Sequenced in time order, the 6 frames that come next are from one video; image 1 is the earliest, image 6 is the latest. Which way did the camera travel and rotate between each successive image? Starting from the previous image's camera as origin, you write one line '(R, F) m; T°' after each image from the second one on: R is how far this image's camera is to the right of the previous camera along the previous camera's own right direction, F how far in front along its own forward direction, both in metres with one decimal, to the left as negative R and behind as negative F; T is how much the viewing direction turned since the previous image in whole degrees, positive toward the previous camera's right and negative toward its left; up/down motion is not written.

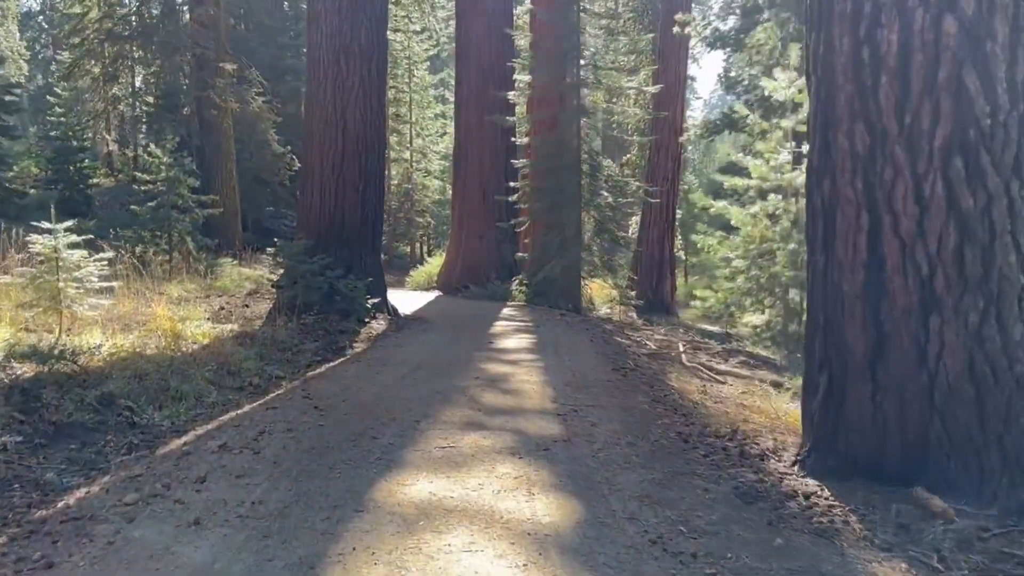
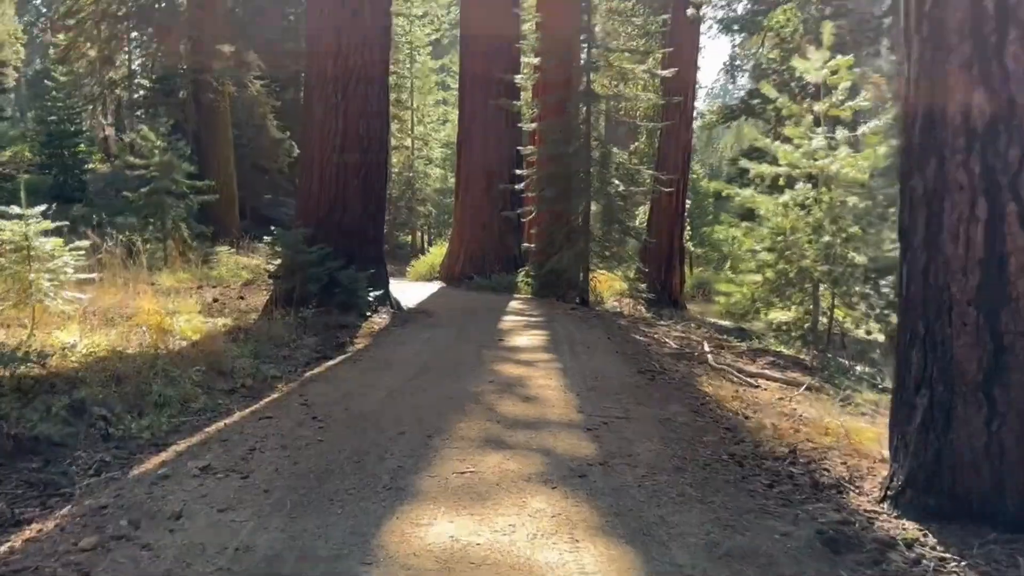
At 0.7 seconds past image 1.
(-0.1, +0.6) m; 0°
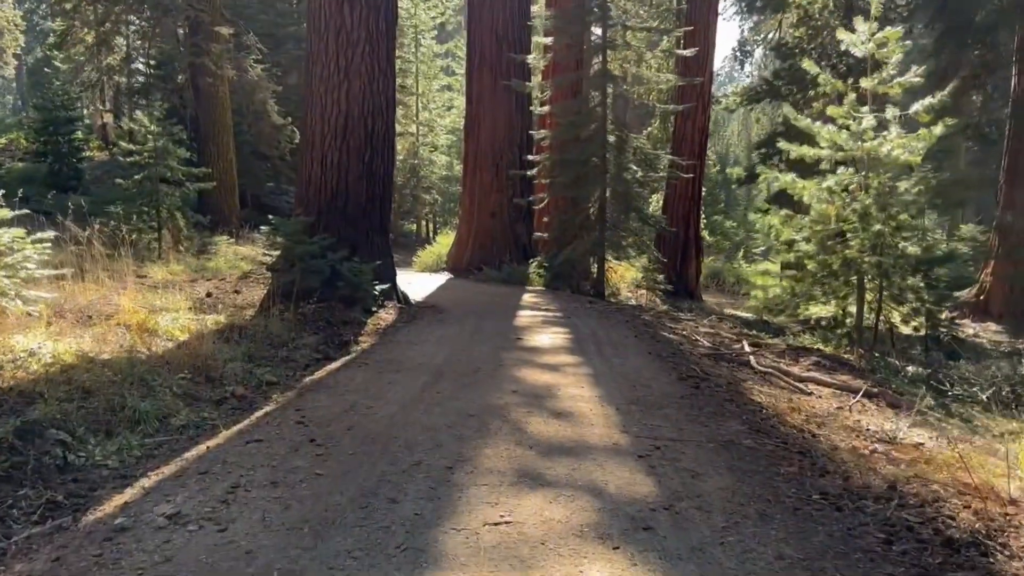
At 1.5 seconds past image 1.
(-0.1, +0.7) m; 0°
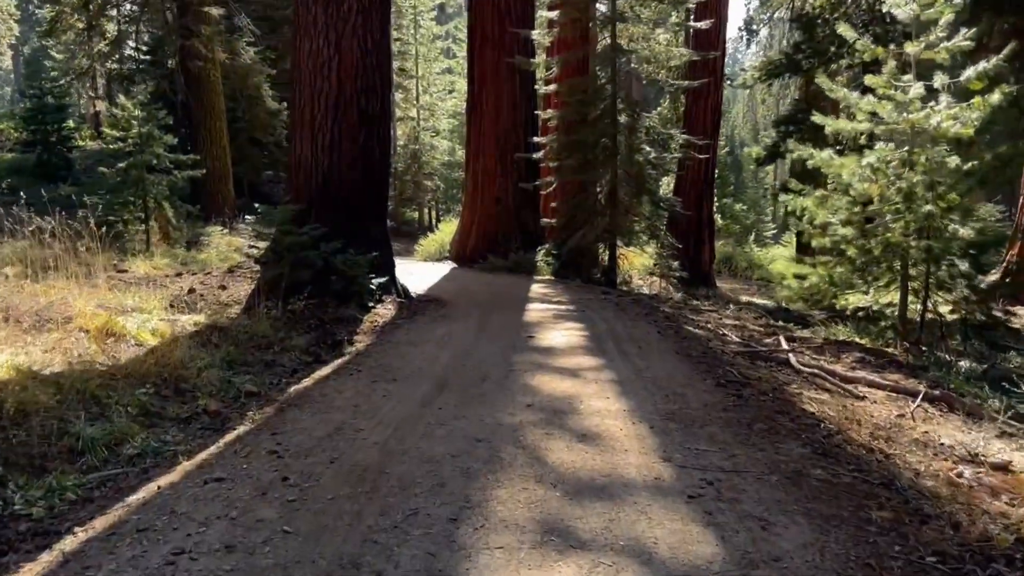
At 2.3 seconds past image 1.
(0.0, +0.7) m; 0°
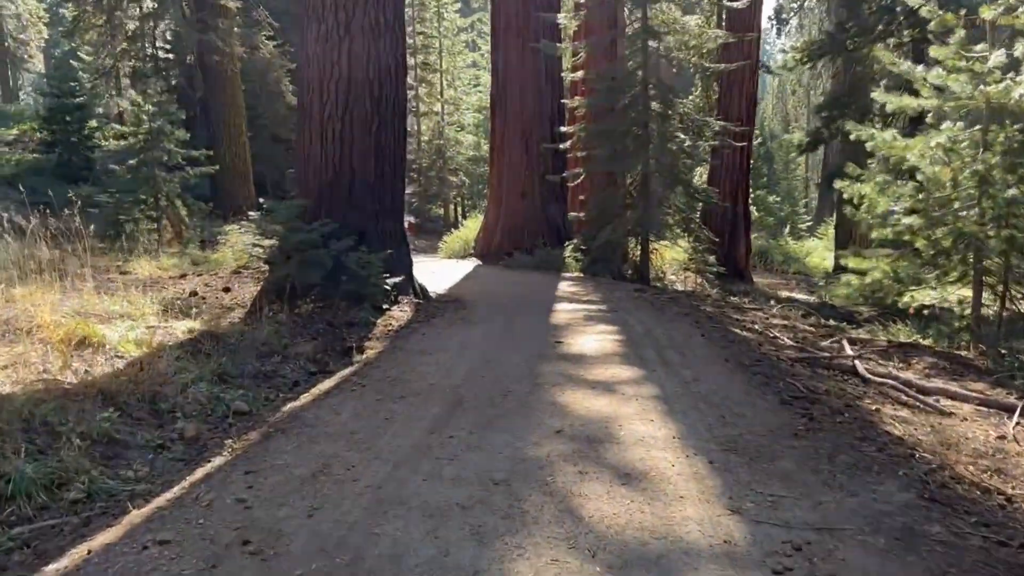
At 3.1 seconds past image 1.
(0.0, +0.7) m; -2°
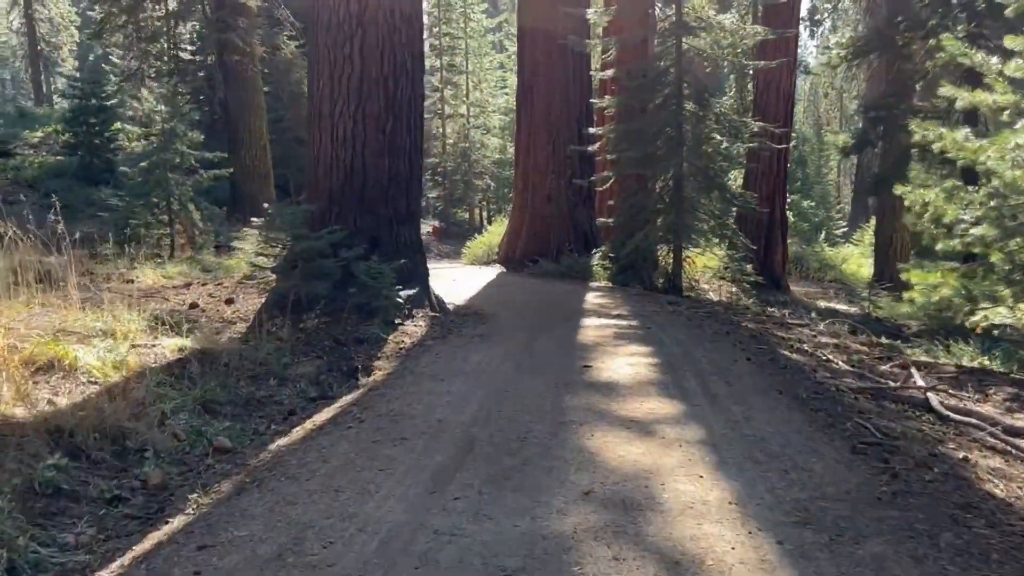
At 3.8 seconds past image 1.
(0.0, +0.6) m; -2°
